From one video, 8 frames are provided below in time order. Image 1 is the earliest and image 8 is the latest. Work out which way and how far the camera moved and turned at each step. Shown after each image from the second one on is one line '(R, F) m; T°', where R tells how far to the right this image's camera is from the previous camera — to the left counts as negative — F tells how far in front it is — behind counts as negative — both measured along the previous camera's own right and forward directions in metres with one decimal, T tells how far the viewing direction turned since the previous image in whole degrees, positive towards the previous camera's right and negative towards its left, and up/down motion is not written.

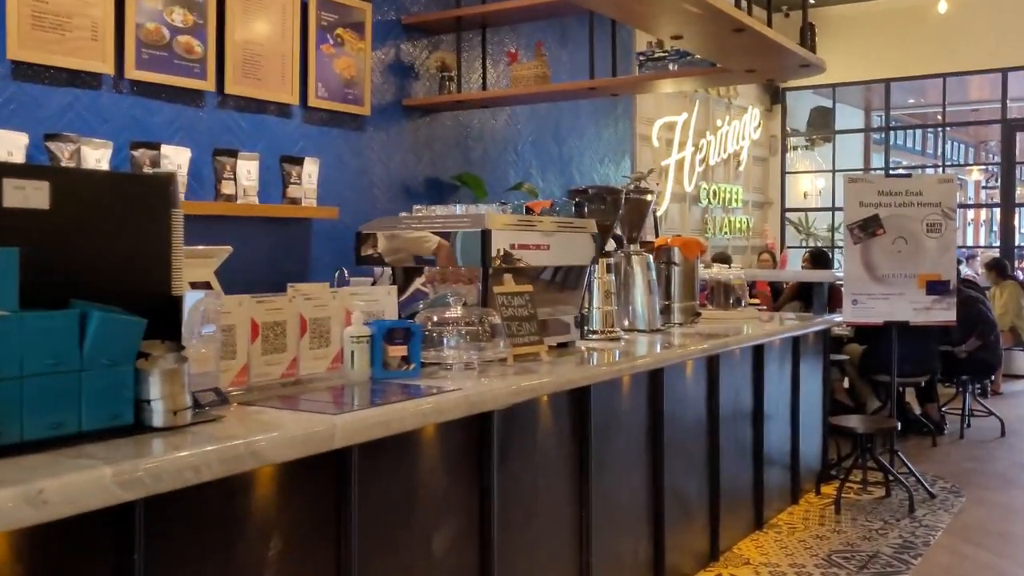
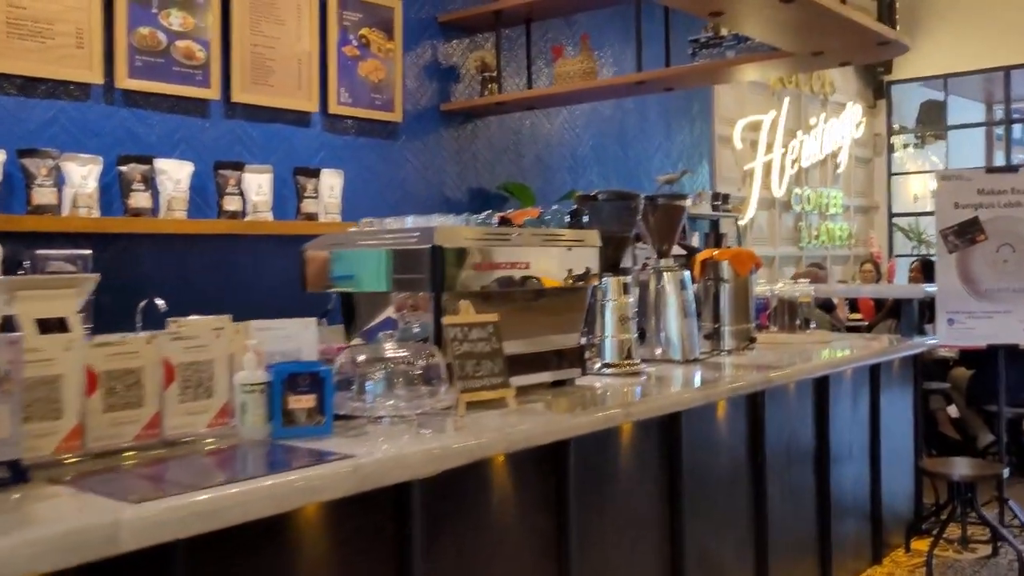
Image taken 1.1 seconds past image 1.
(+0.3, +0.5) m; -7°
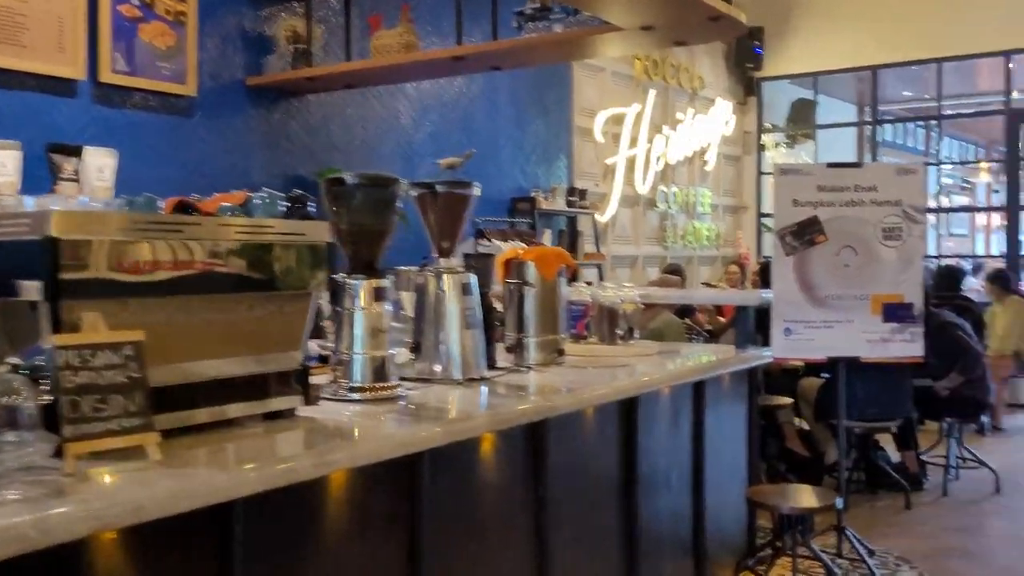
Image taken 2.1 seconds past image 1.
(+0.4, +0.5) m; +6°
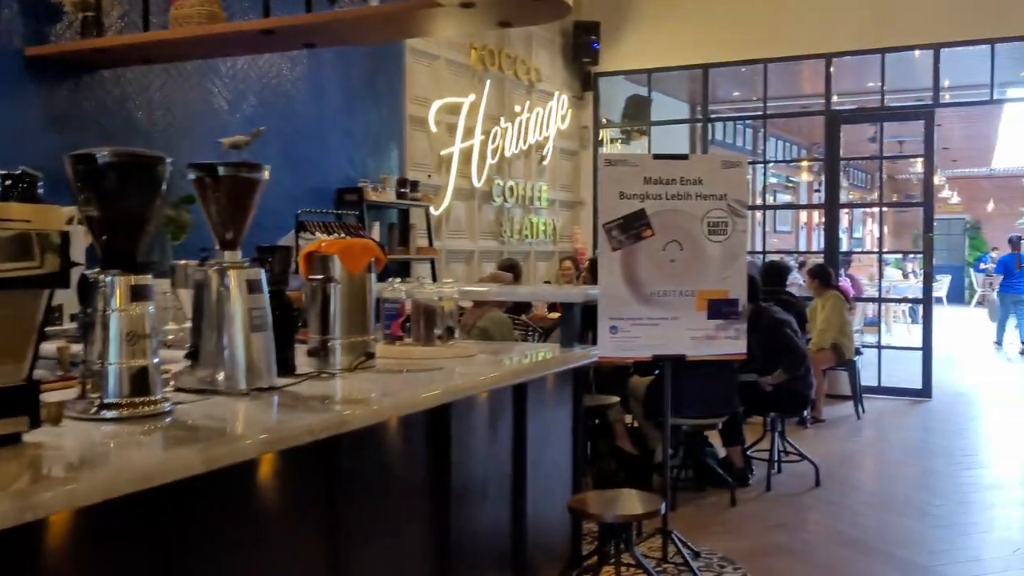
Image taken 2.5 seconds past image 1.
(+0.1, +0.2) m; +9°
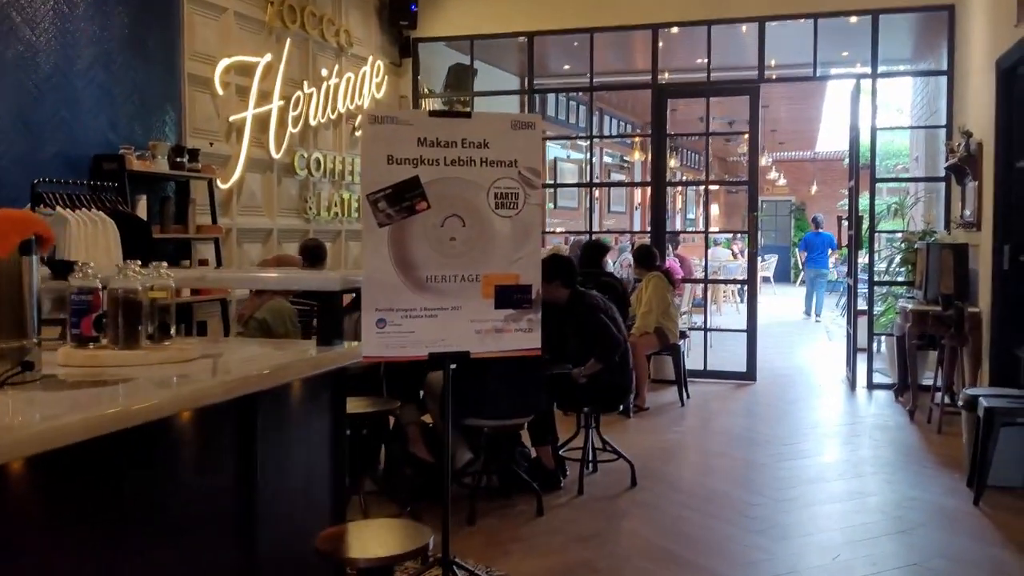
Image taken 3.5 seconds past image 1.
(+0.3, +0.6) m; +9°
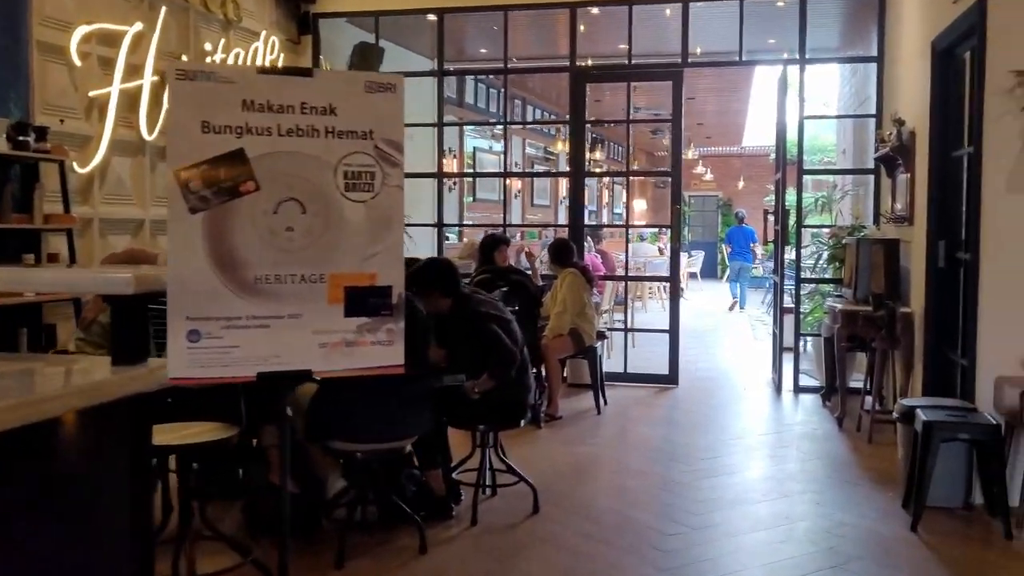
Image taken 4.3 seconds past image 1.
(+0.2, +0.5) m; +4°
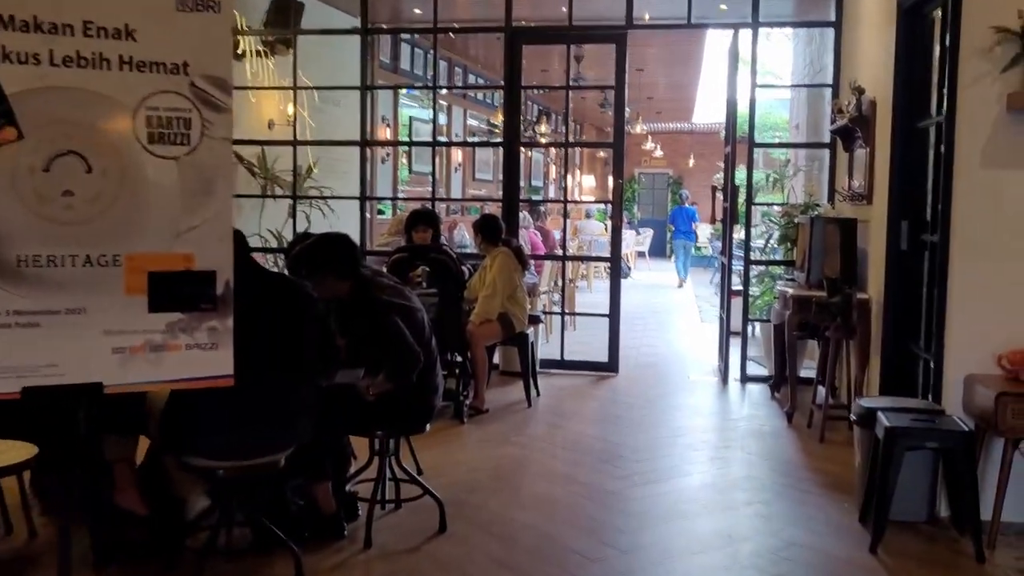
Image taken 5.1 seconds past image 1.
(+0.2, +0.5) m; +3°
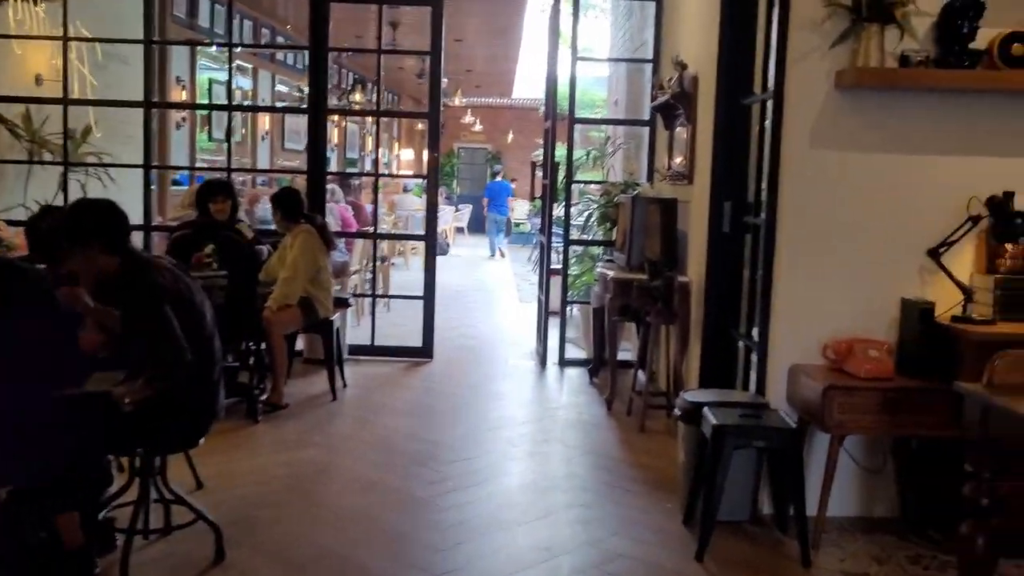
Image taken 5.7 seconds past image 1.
(+0.1, +0.4) m; +11°
